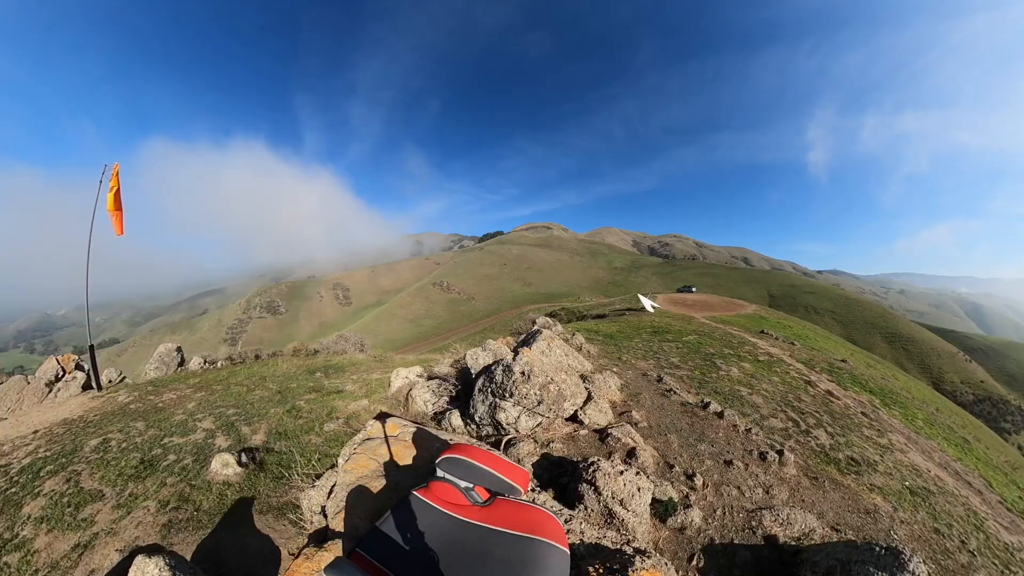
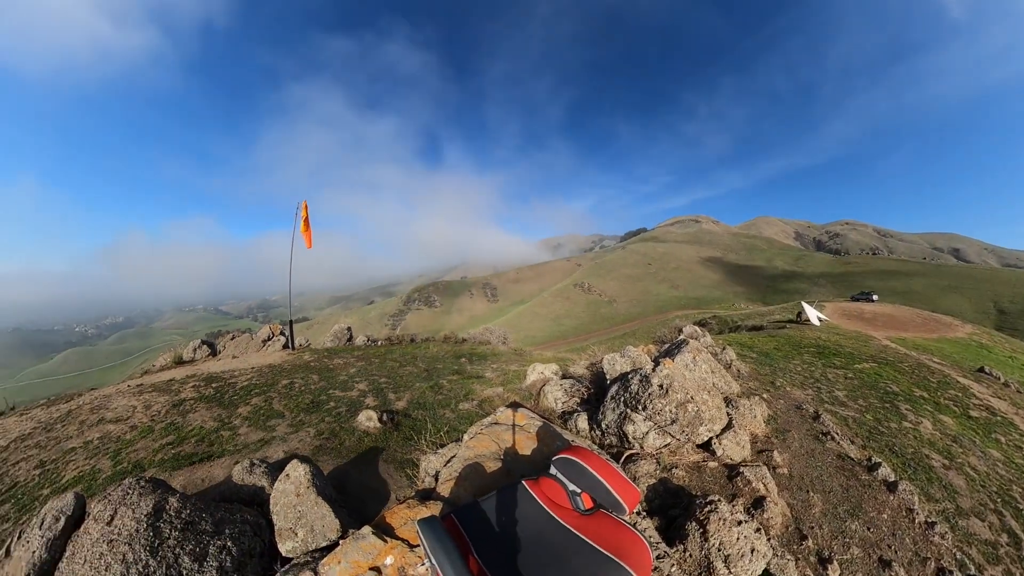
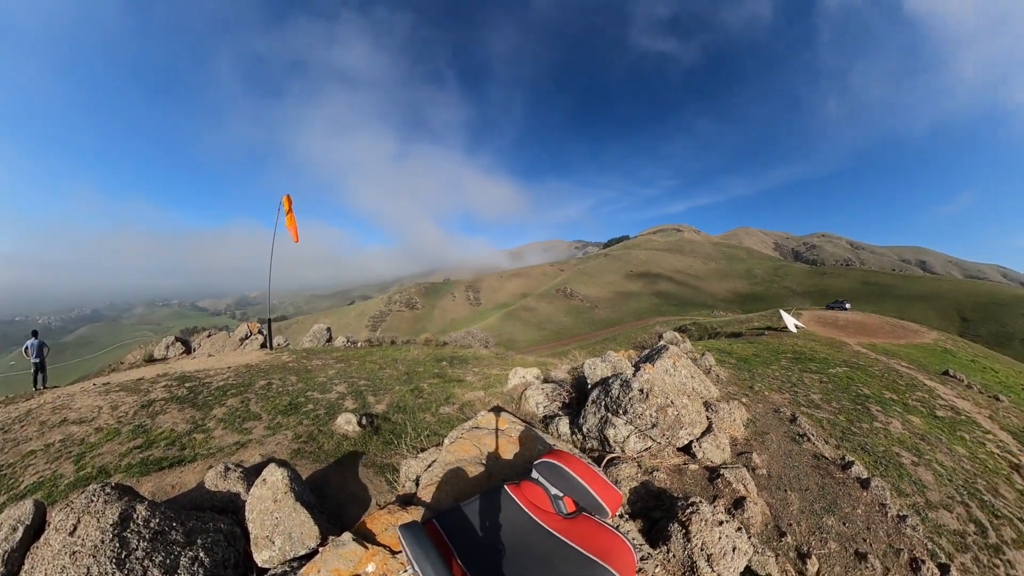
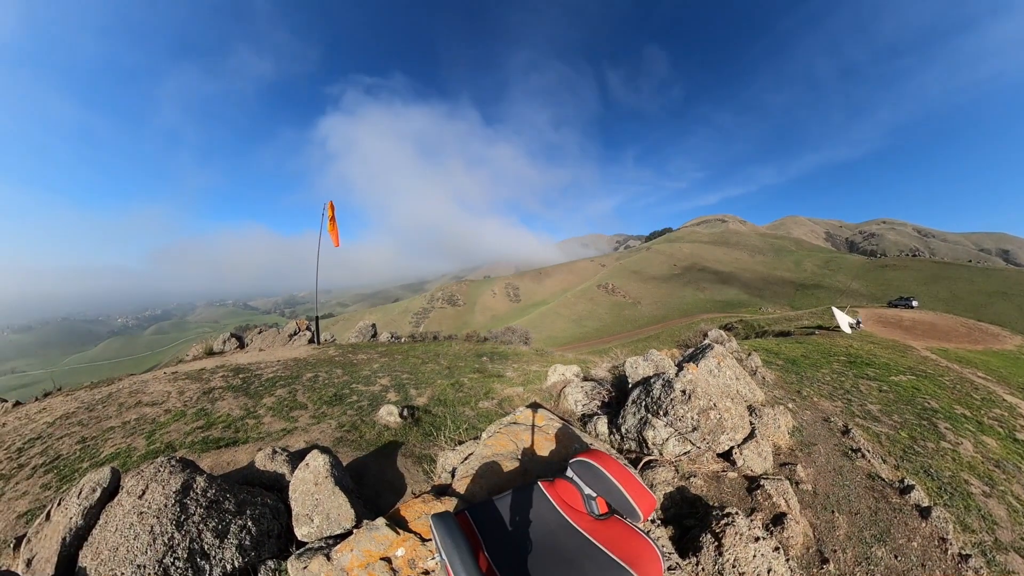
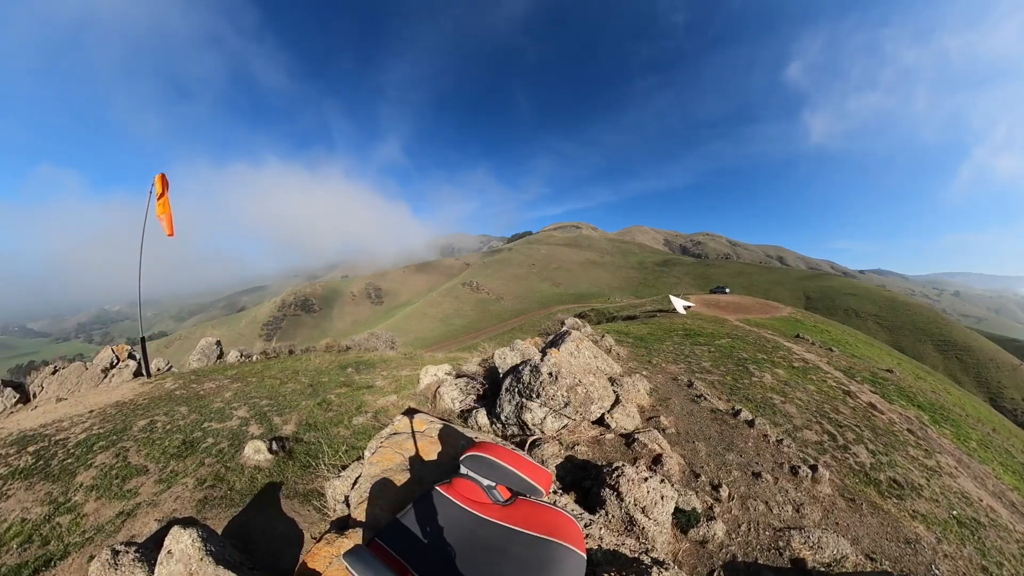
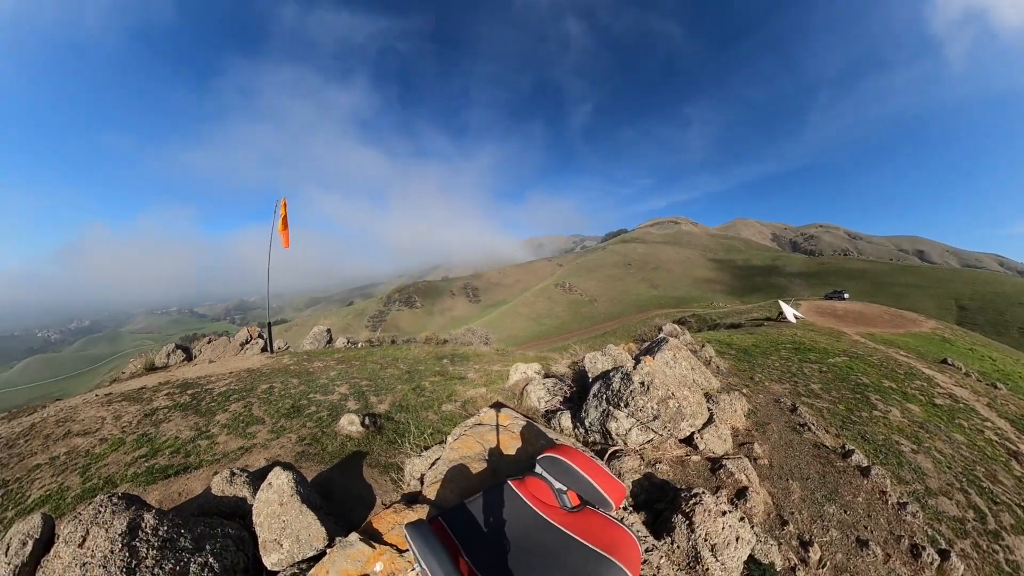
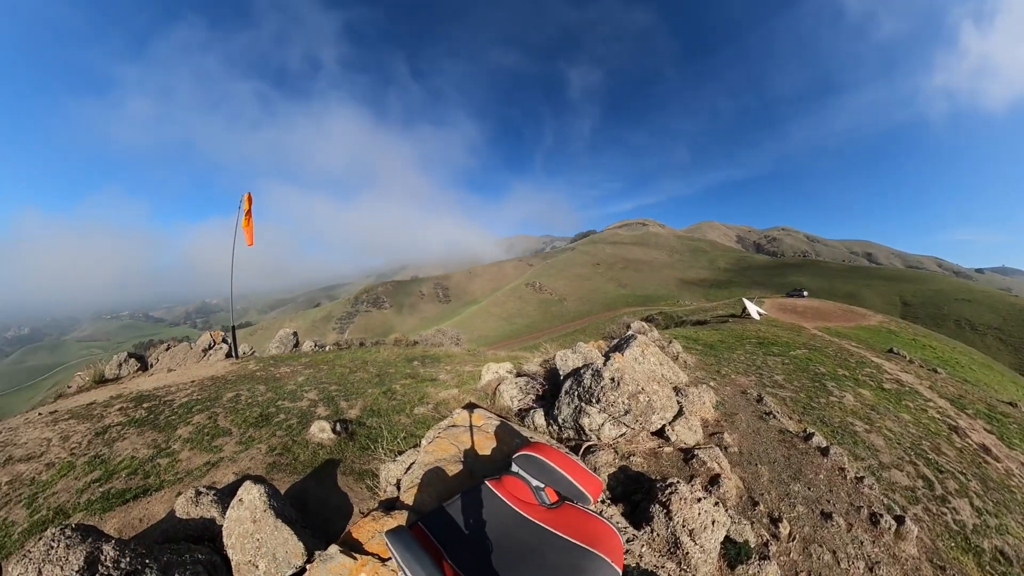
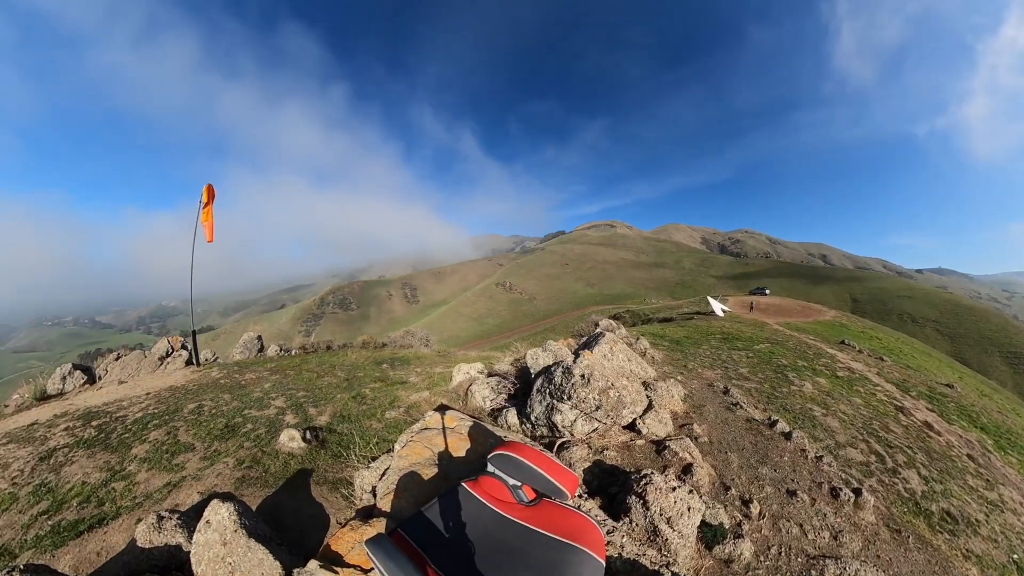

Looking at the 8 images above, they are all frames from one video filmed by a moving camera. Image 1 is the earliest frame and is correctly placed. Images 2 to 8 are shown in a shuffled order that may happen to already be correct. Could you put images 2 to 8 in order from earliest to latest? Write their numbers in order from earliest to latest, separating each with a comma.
5, 8, 7, 6, 2, 4, 3
